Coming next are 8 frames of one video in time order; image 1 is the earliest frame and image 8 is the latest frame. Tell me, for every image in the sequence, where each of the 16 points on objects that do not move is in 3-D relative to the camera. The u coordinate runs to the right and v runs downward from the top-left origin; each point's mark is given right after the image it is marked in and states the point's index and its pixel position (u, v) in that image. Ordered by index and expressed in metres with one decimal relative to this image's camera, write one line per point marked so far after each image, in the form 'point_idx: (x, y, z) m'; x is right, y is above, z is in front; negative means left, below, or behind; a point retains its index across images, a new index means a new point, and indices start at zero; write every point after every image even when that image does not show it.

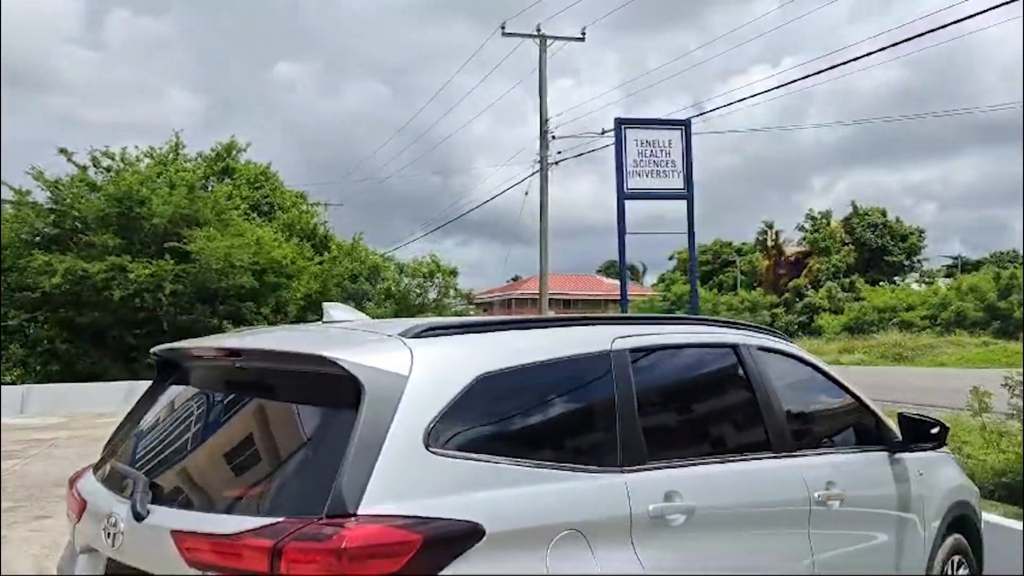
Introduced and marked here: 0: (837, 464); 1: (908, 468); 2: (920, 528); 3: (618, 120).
0: (+1.2, -0.6, +3.5) m
1: (+1.6, -0.7, +4.0) m
2: (+1.7, -1.0, +4.0) m
3: (+1.7, +2.7, +15.4) m
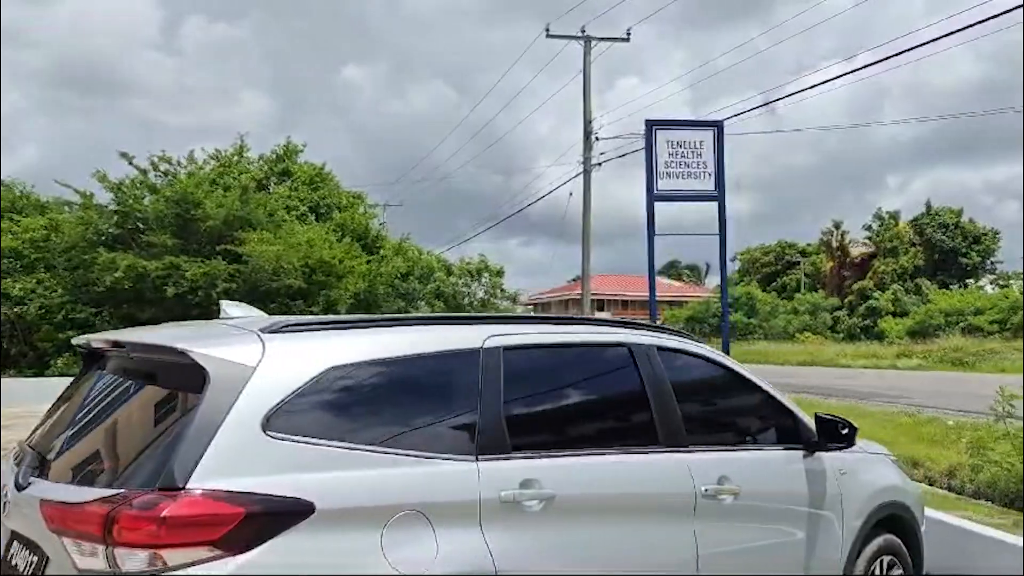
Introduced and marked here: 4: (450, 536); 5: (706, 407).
0: (+0.9, -0.7, +3.7) m
1: (+1.3, -0.8, +4.1) m
2: (+1.4, -1.0, +4.1) m
3: (+2.2, +2.7, +15.5) m
4: (-0.2, -0.7, +2.6) m
5: (+0.8, -0.5, +3.8) m
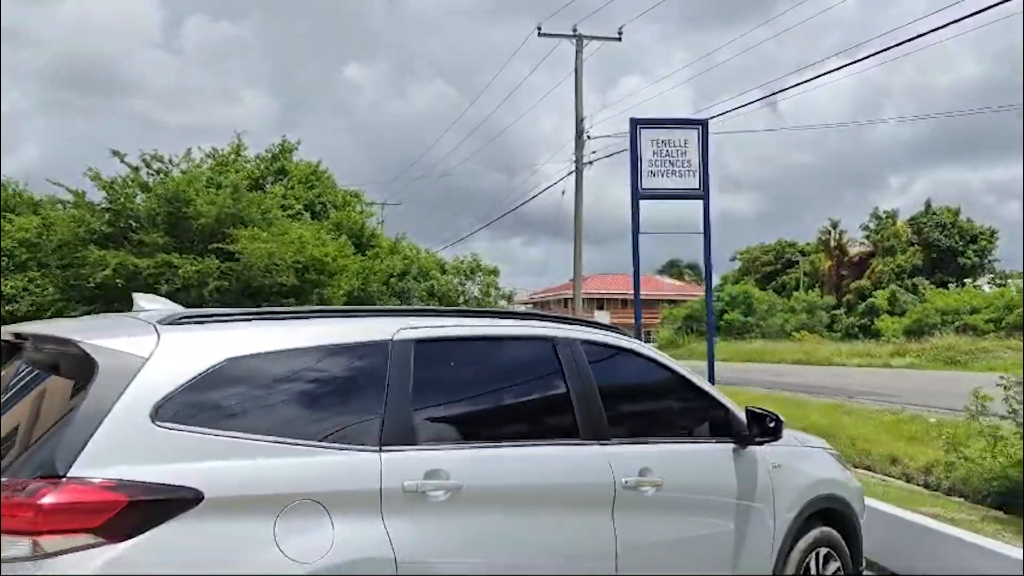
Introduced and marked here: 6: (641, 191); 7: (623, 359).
0: (+0.6, -0.6, +3.7) m
1: (+1.1, -0.7, +4.1) m
2: (+1.1, -1.0, +4.1) m
3: (+1.9, +2.7, +15.5) m
4: (-0.5, -0.7, +2.7) m
5: (+0.5, -0.5, +3.8) m
6: (+2.0, +1.5, +15.4) m
7: (+0.4, -0.3, +3.9) m
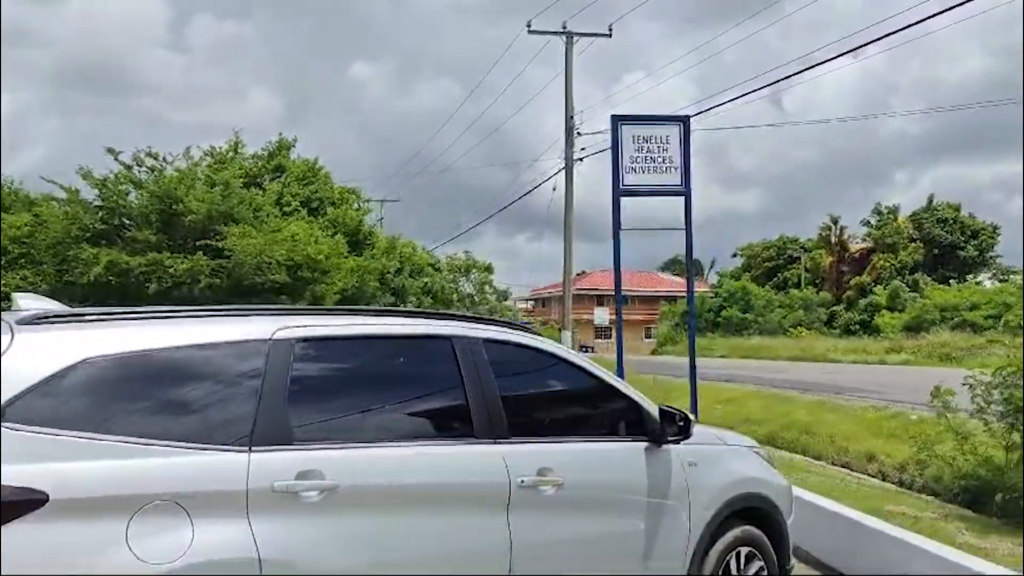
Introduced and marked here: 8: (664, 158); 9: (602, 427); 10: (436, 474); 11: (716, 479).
0: (+0.2, -0.6, +3.7) m
1: (+0.7, -0.7, +4.1) m
2: (+0.7, -1.0, +4.1) m
3: (+1.6, +2.8, +15.5) m
4: (-0.8, -0.7, +2.7) m
5: (+0.1, -0.4, +3.8) m
6: (+1.7, +1.6, +15.4) m
7: (+0.1, -0.3, +3.9) m
8: (+2.4, +2.1, +15.4) m
9: (+0.4, -0.6, +4.0) m
10: (-0.3, -0.6, +3.2) m
11: (+0.9, -0.8, +4.2) m
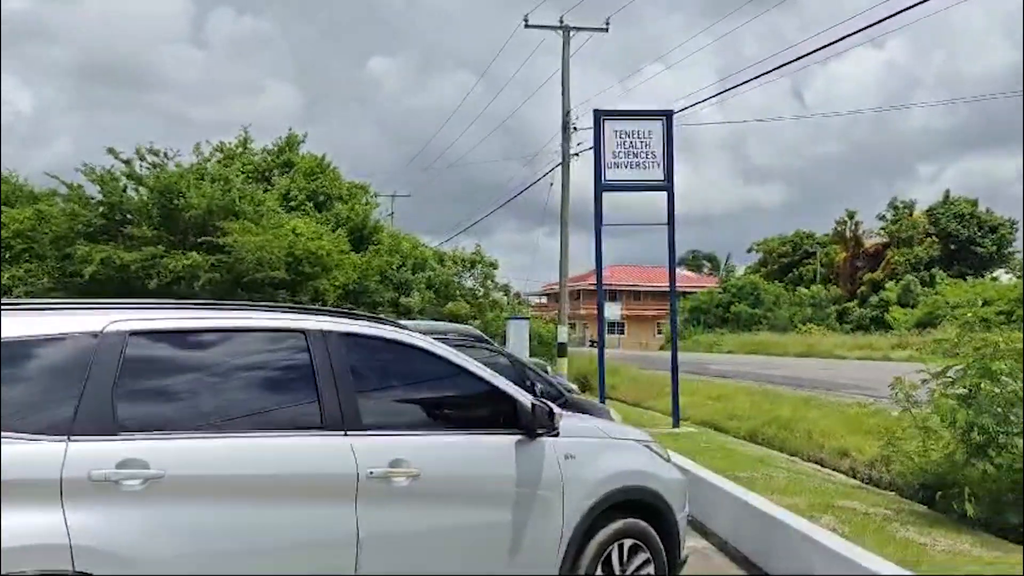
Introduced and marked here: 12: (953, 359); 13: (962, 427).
0: (-0.3, -0.6, +3.8) m
1: (+0.2, -0.7, +4.2) m
2: (+0.2, -0.9, +4.1) m
3: (+1.3, +2.8, +15.5) m
4: (-1.4, -0.6, +2.7) m
5: (-0.4, -0.4, +3.8) m
6: (+1.5, +1.7, +15.4) m
7: (-0.5, -0.3, +3.9) m
8: (+2.1, +2.2, +15.4) m
9: (-0.2, -0.6, +4.0) m
10: (-0.9, -0.6, +3.3) m
11: (+0.4, -0.8, +4.3) m
12: (+4.2, -0.7, +9.2) m
13: (+4.0, -1.2, +8.6) m
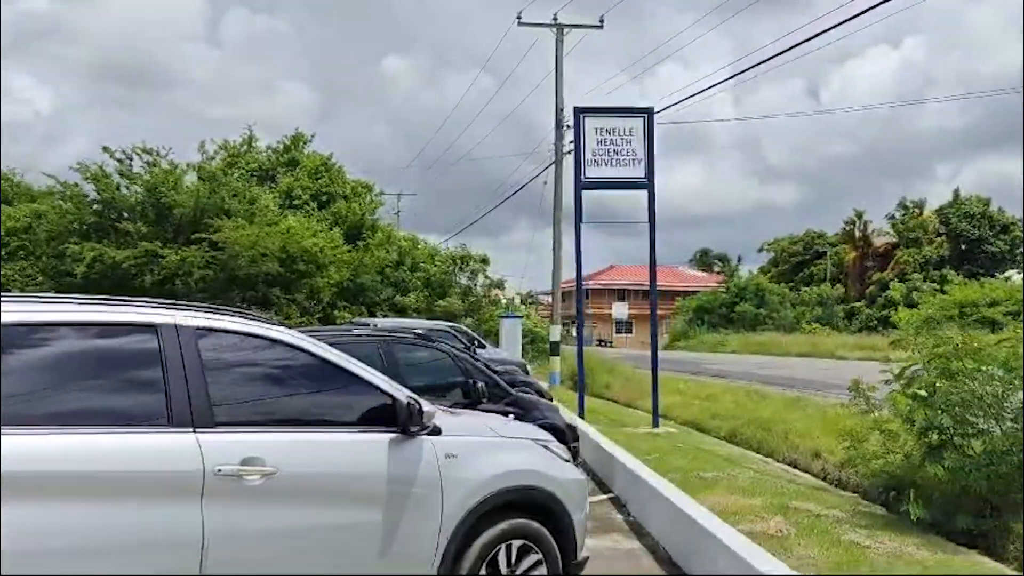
0: (-0.9, -0.6, +3.7) m
1: (-0.4, -0.7, +4.1) m
2: (-0.3, -0.9, +4.0) m
3: (+1.0, +2.9, +15.3) m
4: (-1.9, -0.6, +2.7) m
5: (-0.9, -0.4, +3.7) m
6: (+1.1, +1.7, +15.3) m
7: (-1.0, -0.3, +3.8) m
8: (+1.8, +2.2, +15.3) m
9: (-0.7, -0.5, +3.9) m
10: (-1.4, -0.6, +3.2) m
11: (-0.1, -0.8, +4.2) m
12: (+3.7, -0.6, +9.0) m
13: (+3.5, -1.2, +8.4) m
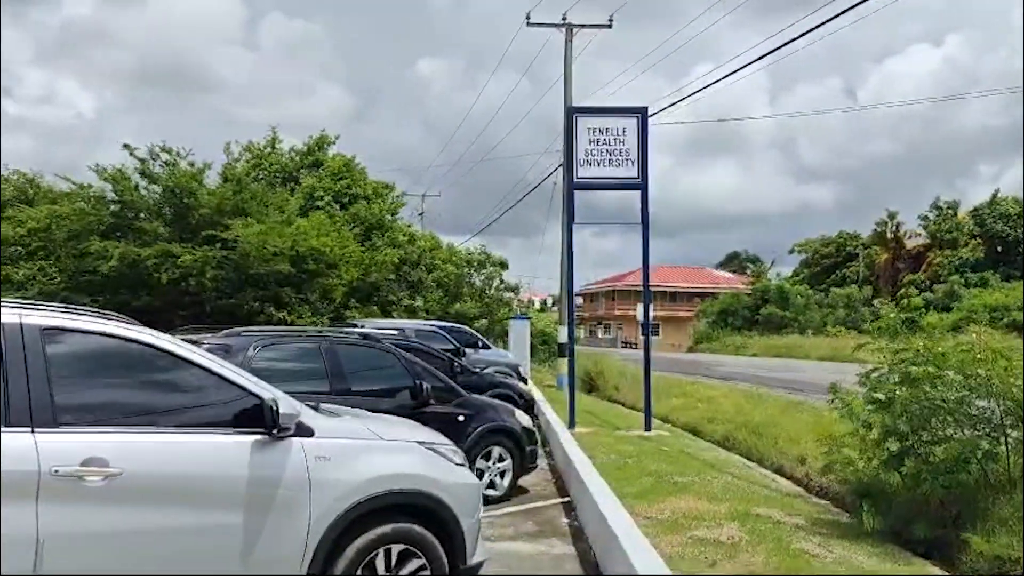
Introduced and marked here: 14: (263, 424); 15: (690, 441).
0: (-1.4, -0.6, +3.7) m
1: (-0.9, -0.7, +4.0) m
2: (-0.9, -0.9, +4.0) m
3: (+0.9, +2.8, +15.2) m
4: (-2.5, -0.6, +2.7) m
5: (-1.5, -0.4, +3.7) m
6: (+1.0, +1.7, +15.2) m
7: (-1.5, -0.2, +3.8) m
8: (+1.7, +2.2, +15.2) m
9: (-1.2, -0.5, +3.9) m
10: (-2.0, -0.6, +3.2) m
11: (-0.7, -0.8, +4.1) m
12: (+3.4, -0.7, +8.8) m
13: (+3.2, -1.2, +8.2) m
14: (-1.0, -0.6, +4.0) m
15: (+2.7, -2.3, +14.4) m
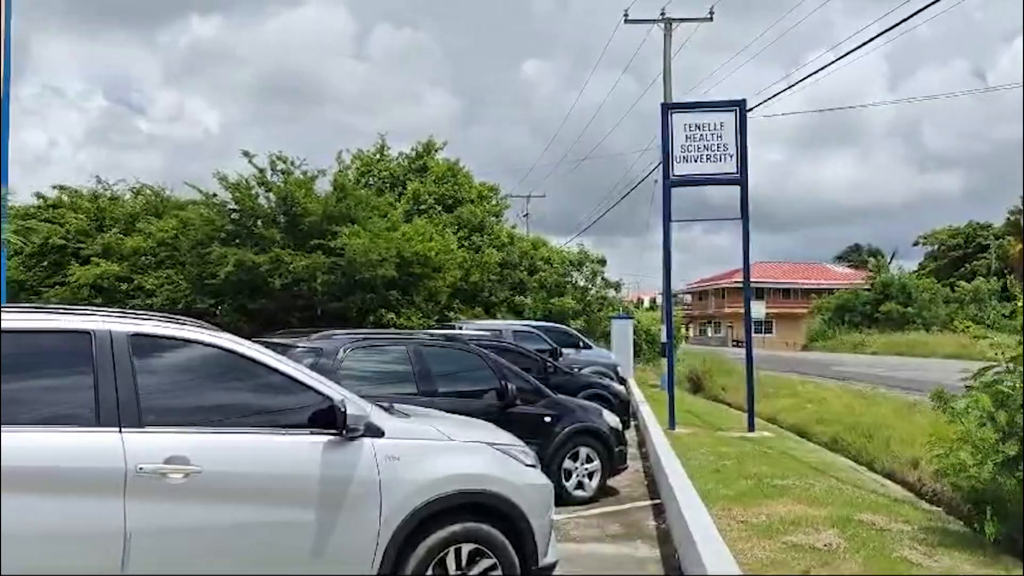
0: (-1.2, -0.6, +3.9) m
1: (-0.6, -0.7, +4.2) m
2: (-0.6, -1.0, +4.1) m
3: (+2.4, +2.8, +15.1) m
4: (-2.4, -0.7, +3.0) m
5: (-1.3, -0.4, +3.9) m
6: (+2.5, +1.7, +15.0) m
7: (-1.3, -0.3, +4.0) m
8: (+3.2, +2.2, +14.9) m
9: (-1.0, -0.6, +4.1) m
10: (-1.8, -0.6, +3.5) m
11: (-0.4, -0.8, +4.3) m
12: (+4.2, -0.6, +8.4) m
13: (+3.9, -1.2, +7.9) m
14: (-0.8, -0.6, +4.1) m
15: (+4.1, -2.3, +14.1) m
